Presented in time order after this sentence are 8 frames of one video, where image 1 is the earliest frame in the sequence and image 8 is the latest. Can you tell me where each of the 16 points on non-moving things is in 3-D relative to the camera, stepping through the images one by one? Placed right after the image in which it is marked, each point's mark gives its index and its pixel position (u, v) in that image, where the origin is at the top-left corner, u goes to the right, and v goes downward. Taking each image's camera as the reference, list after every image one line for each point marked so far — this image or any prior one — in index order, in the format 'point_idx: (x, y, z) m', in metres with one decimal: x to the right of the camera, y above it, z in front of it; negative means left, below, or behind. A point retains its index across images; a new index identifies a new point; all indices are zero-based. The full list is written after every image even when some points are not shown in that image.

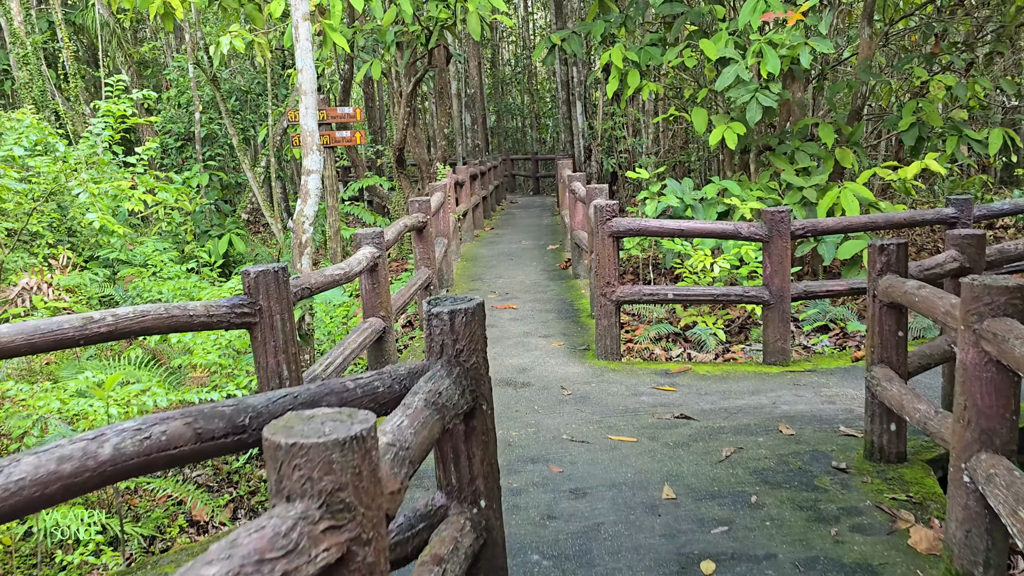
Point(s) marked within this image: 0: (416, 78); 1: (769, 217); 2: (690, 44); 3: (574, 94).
0: (-0.9, +1.9, +7.7) m
1: (+1.0, +0.3, +3.5) m
2: (+1.3, +1.8, +6.3) m
3: (+0.9, +3.0, +13.3) m
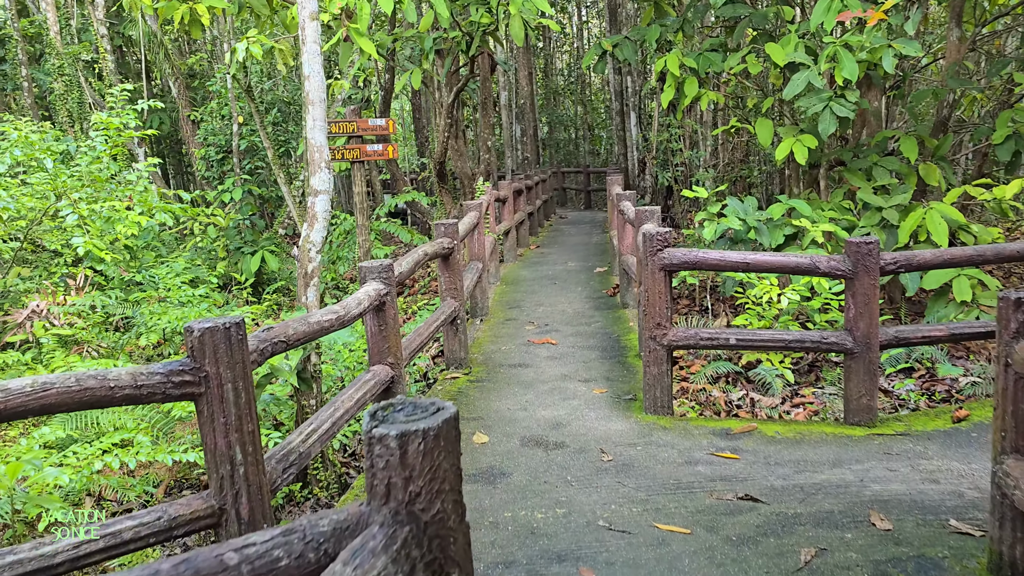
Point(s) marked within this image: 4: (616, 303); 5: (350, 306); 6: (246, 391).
0: (-0.5, +1.7, +7.3) m
1: (+1.1, +0.1, +2.9) m
2: (+1.6, +1.6, +5.7) m
3: (+1.7, +2.7, +12.8) m
4: (+0.6, -0.1, +5.0) m
5: (-0.5, -0.1, +2.5) m
6: (-0.6, -0.2, +1.8) m
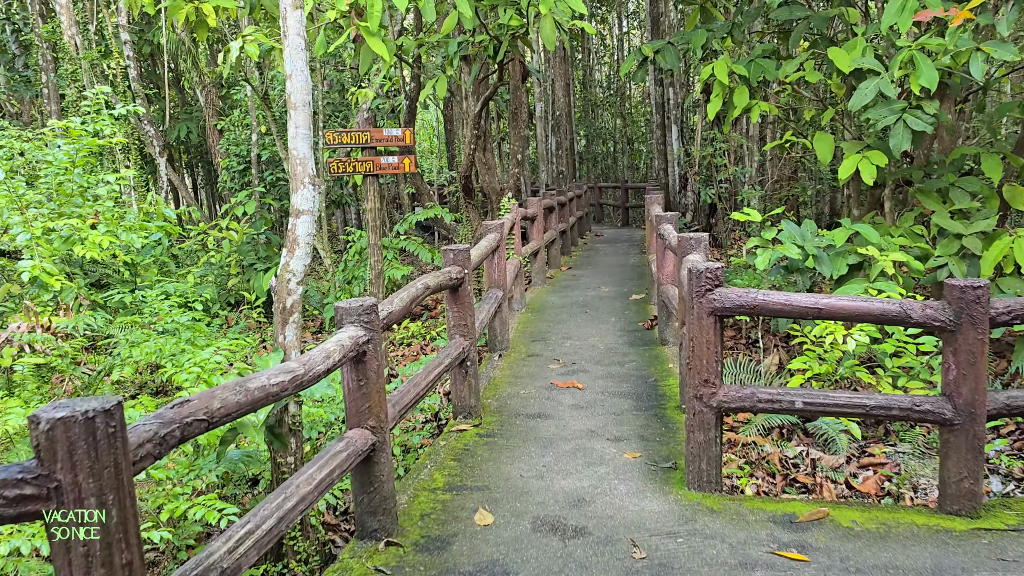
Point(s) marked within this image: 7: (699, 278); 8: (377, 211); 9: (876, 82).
0: (-0.2, +1.5, +6.7) m
1: (+1.2, 0.0, +2.3) m
2: (+1.8, +1.4, +5.1) m
3: (+2.2, +2.4, +12.2) m
4: (+0.7, -0.3, +4.4) m
5: (-0.5, -0.2, +2.0) m
6: (-0.6, -0.3, +1.3) m
7: (+0.5, 0.0, +2.5) m
8: (-0.8, +0.5, +5.4) m
9: (+1.8, +1.0, +4.2) m
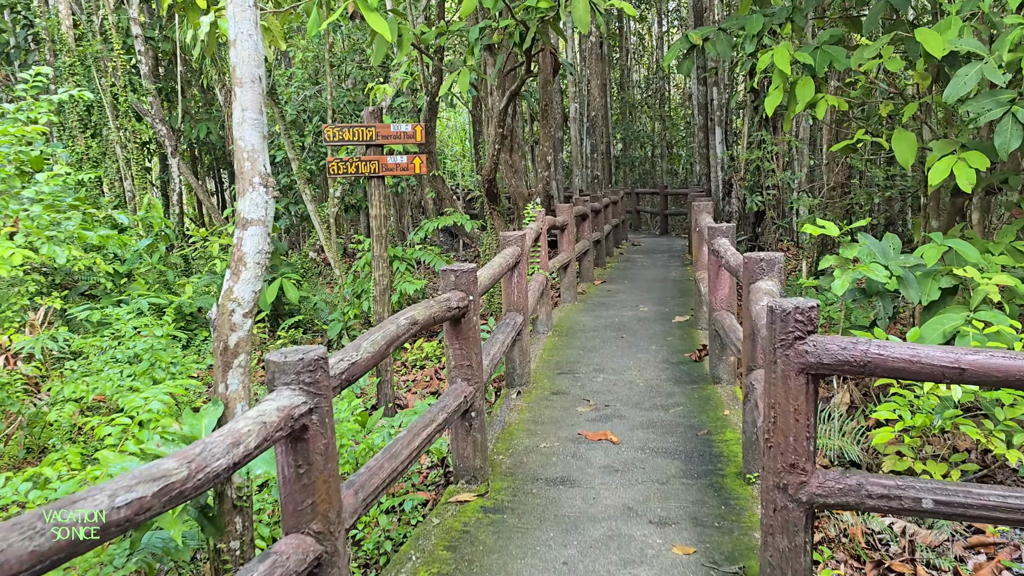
0: (0.0, +1.4, +6.1) m
1: (+1.2, -0.1, +1.6) m
2: (+1.9, +1.3, +4.4) m
3: (+2.6, +2.2, +11.4) m
4: (+0.8, -0.4, +3.7) m
5: (-0.5, -0.2, +1.3) m
6: (-0.6, -0.4, +0.6) m
7: (+0.6, -0.1, +1.8) m
8: (-0.7, +0.4, +4.8) m
9: (+1.9, +0.9, +3.4) m
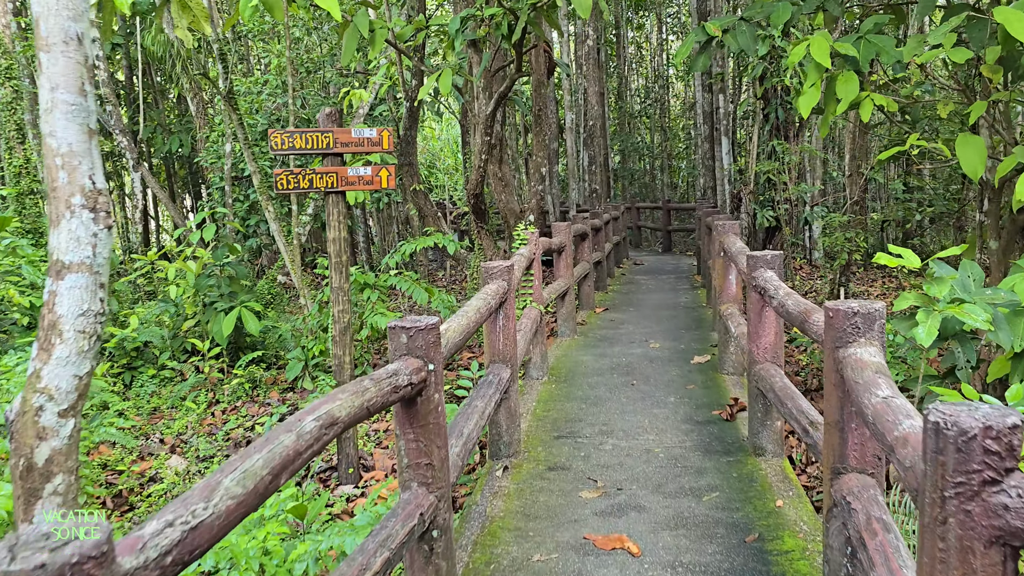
0: (-0.1, +1.2, +5.3) m
1: (+1.2, -0.2, +0.8) m
2: (+1.9, +1.1, +3.6) m
3: (+2.5, +2.0, +10.7) m
4: (+0.8, -0.5, +2.9) m
5: (-0.5, -0.4, +0.5) m
6: (-0.6, -0.5, -0.2) m
7: (+0.5, -0.2, +1.0) m
8: (-0.8, +0.2, +4.0) m
9: (+1.8, +0.7, +2.7) m
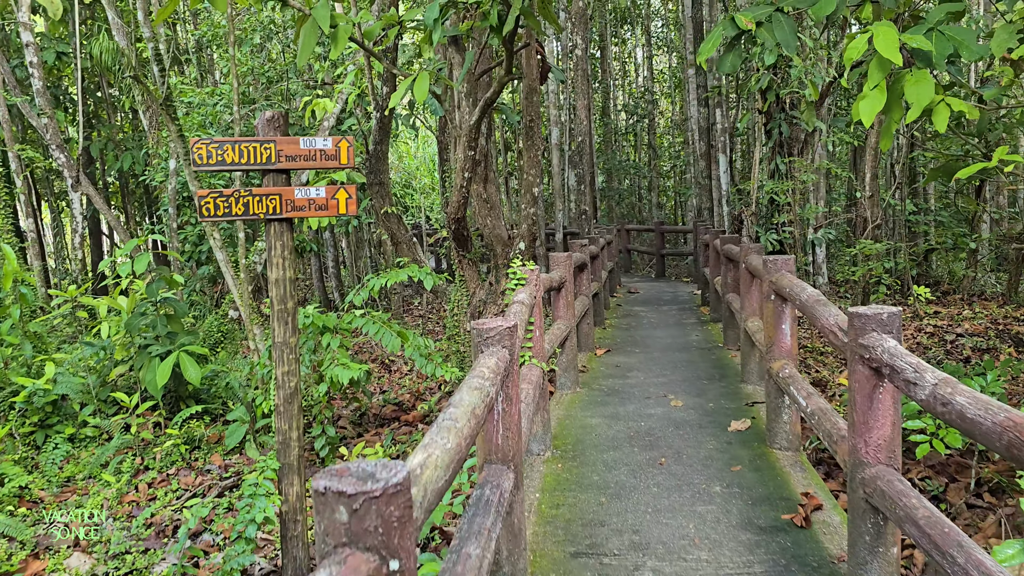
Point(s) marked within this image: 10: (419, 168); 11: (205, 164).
0: (-0.2, +1.0, +4.5) m
1: (+1.2, -0.3, 0.0) m
2: (+1.8, +0.9, +2.9) m
3: (+2.3, +1.6, +10.0) m
4: (+0.8, -0.7, +2.1) m
5: (-0.4, -0.5, -0.3) m
6: (-0.5, -0.6, -1.0) m
7: (+0.6, -0.3, +0.2) m
8: (-0.8, 0.0, +3.1) m
9: (+1.8, +0.6, +1.9) m
10: (-1.0, +1.3, +9.5) m
11: (-1.1, +0.4, +3.0) m
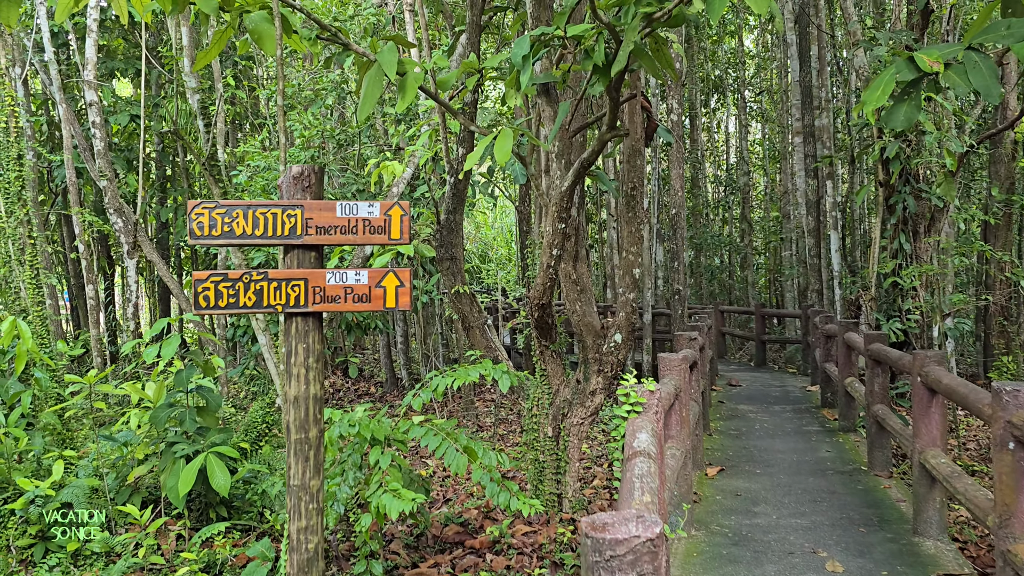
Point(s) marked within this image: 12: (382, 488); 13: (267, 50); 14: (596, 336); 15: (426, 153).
0: (+0.3, +0.5, +3.7) m
1: (+1.2, -0.4, -1.0) m
2: (+2.1, +0.6, +1.9) m
3: (+3.2, +0.7, +9.0) m
4: (+1.0, -0.9, +1.1) m
5: (-0.4, -0.5, -1.2) m
6: (-0.6, -0.6, -1.9) m
7: (+0.6, -0.4, -0.8) m
8: (-0.5, -0.3, +2.3) m
9: (+2.0, +0.3, +0.9) m
10: (-0.2, +0.5, +8.8) m
11: (-0.8, +0.1, +2.3) m
12: (-0.5, -0.7, +3.2) m
13: (-0.8, +0.8, +3.0) m
14: (+0.4, -0.2, +4.3) m
15: (-0.5, +0.8, +5.1) m
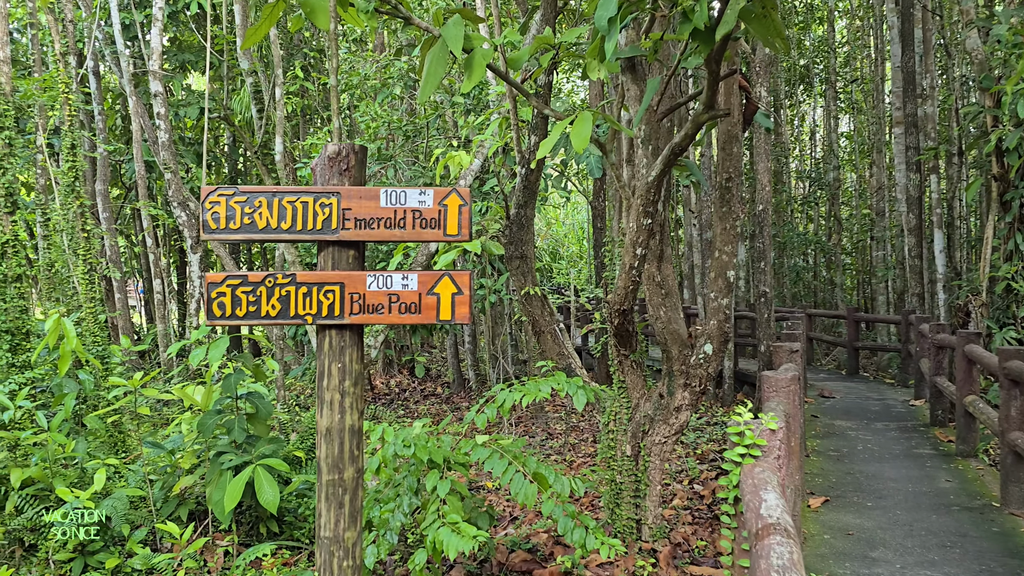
0: (+0.6, +0.5, +3.2) m
1: (+1.1, -0.5, -1.5) m
2: (+2.3, +0.5, +1.3) m
3: (+4.0, +0.7, +8.2) m
4: (+1.0, -1.0, +0.6) m
5: (-0.5, -0.5, -1.6) m
6: (-0.8, -0.6, -2.3) m
7: (+0.5, -0.4, -1.2) m
8: (-0.3, -0.3, +1.9) m
9: (+2.1, +0.3, +0.4) m
10: (+0.5, +0.5, +8.4) m
11: (-0.6, +0.1, +1.9) m
12: (-0.2, -0.8, +2.9) m
13: (-0.6, +0.8, +2.6) m
14: (+0.8, -0.3, +3.8) m
15: (-0.1, +0.8, +4.7) m
